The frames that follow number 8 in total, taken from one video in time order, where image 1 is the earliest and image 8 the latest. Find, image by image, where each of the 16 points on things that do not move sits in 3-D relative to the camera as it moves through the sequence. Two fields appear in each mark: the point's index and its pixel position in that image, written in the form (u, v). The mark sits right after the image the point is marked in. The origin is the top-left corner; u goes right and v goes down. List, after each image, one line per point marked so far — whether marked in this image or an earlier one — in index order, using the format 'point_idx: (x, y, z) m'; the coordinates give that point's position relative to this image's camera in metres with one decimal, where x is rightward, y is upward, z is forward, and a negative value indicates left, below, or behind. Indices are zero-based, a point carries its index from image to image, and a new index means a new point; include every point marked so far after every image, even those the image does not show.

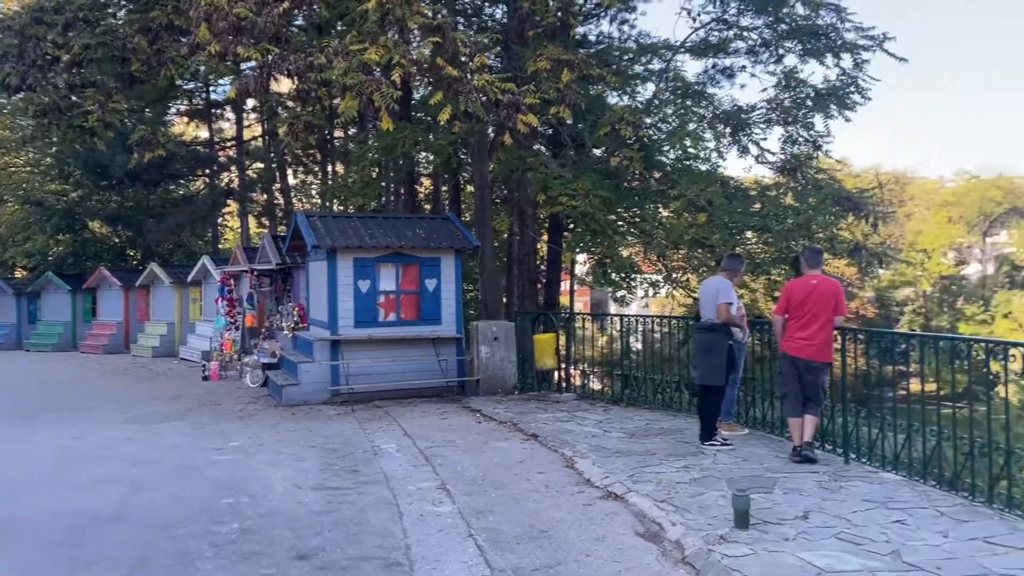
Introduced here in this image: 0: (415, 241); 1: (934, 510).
0: (-1.2, +0.6, +10.1) m
1: (+2.3, -1.2, +4.6) m
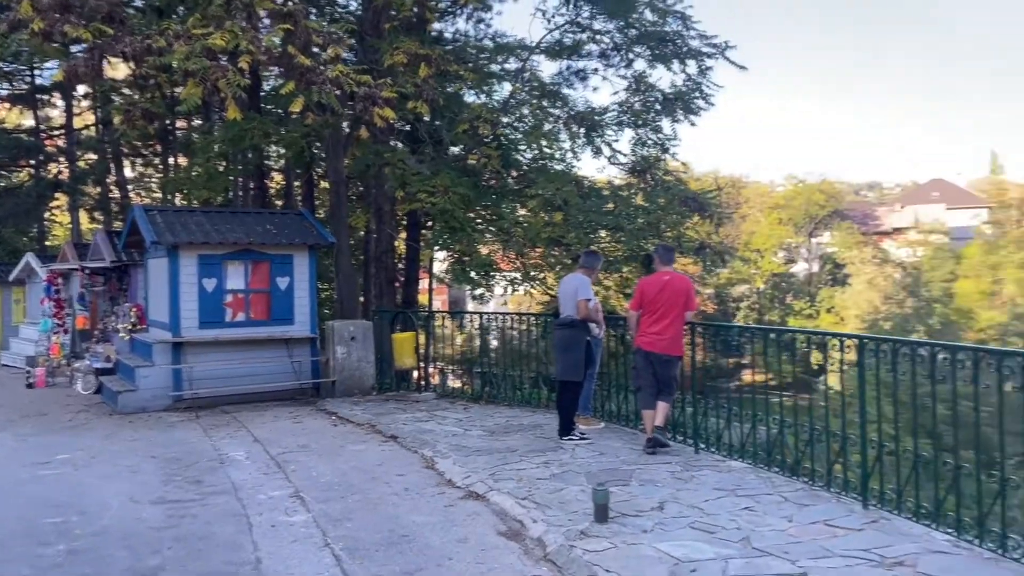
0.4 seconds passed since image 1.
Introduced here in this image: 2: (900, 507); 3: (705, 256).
0: (-2.9, +0.6, +9.6) m
1: (+1.6, -1.2, +4.9) m
2: (+2.0, -1.2, +4.3) m
3: (+2.7, +0.4, +11.5) m
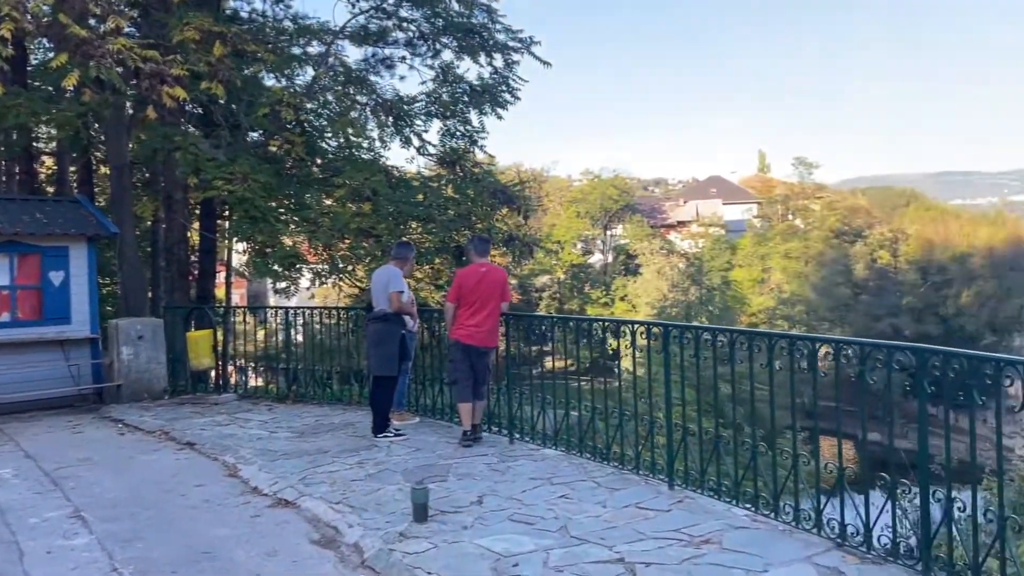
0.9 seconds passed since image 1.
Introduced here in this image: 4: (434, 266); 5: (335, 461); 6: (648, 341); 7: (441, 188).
0: (-4.9, +0.6, +8.5) m
1: (+0.5, -1.2, +5.0) m
2: (+1.1, -1.1, +4.6) m
3: (0.0, +0.6, +11.7) m
4: (-1.0, +0.3, +10.8) m
5: (-1.2, -1.2, +5.8) m
6: (+0.9, -0.3, +5.3) m
7: (-0.9, +1.3, +11.0) m
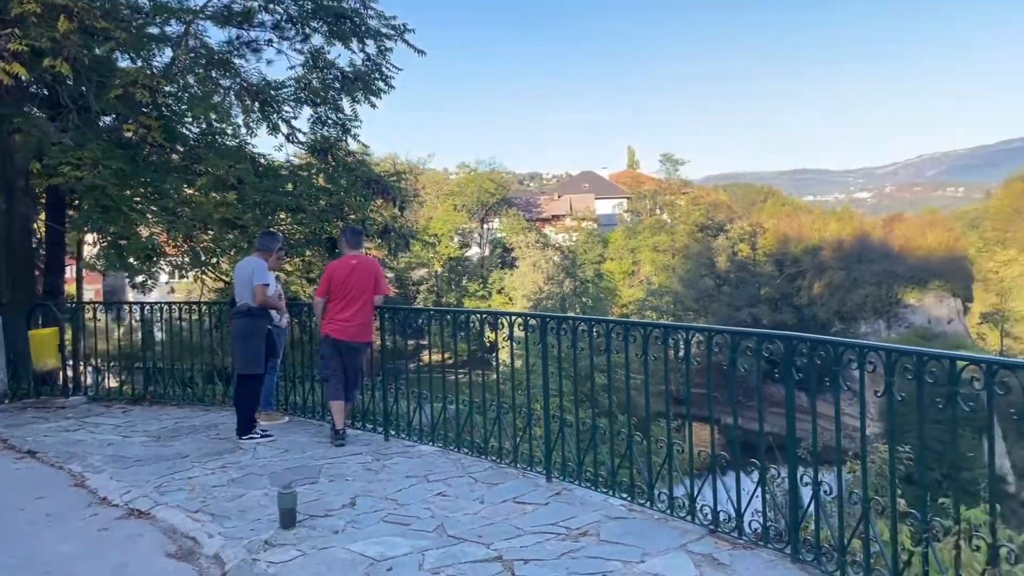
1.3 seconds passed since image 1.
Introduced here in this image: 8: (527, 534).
0: (-6.1, +0.7, +7.6) m
1: (-0.3, -1.1, +4.8) m
2: (+0.4, -1.0, +4.5) m
3: (-1.7, +0.7, +11.4) m
4: (-2.6, +0.4, +10.4) m
5: (-2.1, -1.2, +5.4) m
6: (+0.1, -0.3, +5.2) m
7: (-2.6, +1.4, +10.6) m
8: (+0.1, -1.1, +3.8) m
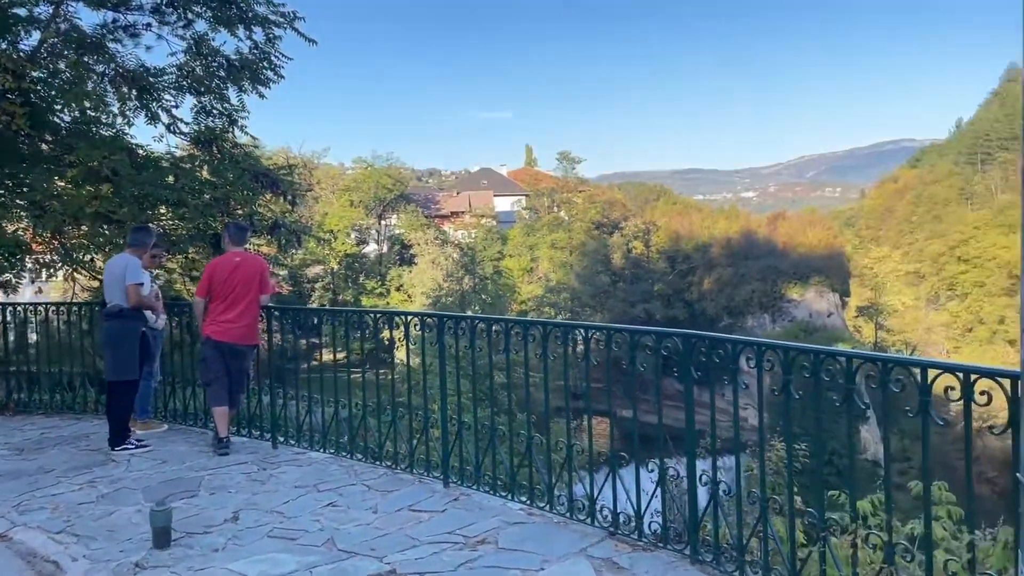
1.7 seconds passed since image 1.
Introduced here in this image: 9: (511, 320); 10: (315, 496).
0: (-7.0, +0.7, +6.6) m
1: (-0.8, -1.1, +4.6) m
2: (-0.2, -1.0, +4.4) m
3: (-3.1, +0.7, +11.0) m
4: (-3.9, +0.4, +9.9) m
5: (-2.7, -1.2, +5.0) m
6: (-0.6, -0.3, +5.0) m
7: (-3.8, +1.4, +10.1) m
8: (-0.4, -1.1, +3.6) m
9: (0.0, -0.2, +4.4) m
10: (-1.1, -1.1, +4.4) m
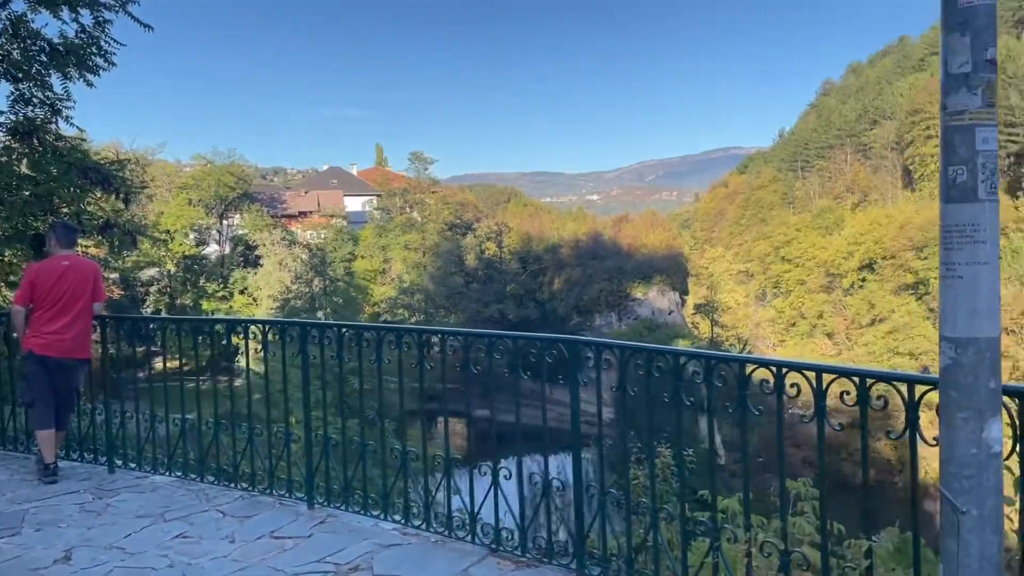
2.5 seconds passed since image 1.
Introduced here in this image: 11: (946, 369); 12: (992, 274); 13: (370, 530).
0: (-8.0, +0.6, +5.1) m
1: (-1.5, -1.1, +4.2) m
2: (-0.8, -1.1, +4.1) m
3: (-4.9, +0.6, +10.1) m
4: (-5.4, +0.3, +8.9) m
5: (-3.4, -1.2, +4.2) m
6: (-1.3, -0.3, +4.7) m
7: (-5.4, +1.4, +9.0) m
8: (-0.9, -1.1, +3.3) m
9: (-0.7, -0.2, +4.2) m
10: (-1.7, -1.1, +4.0) m
11: (+0.8, -0.2, +1.6) m
12: (+0.9, 0.0, +1.5) m
13: (-0.7, -1.1, +3.8) m
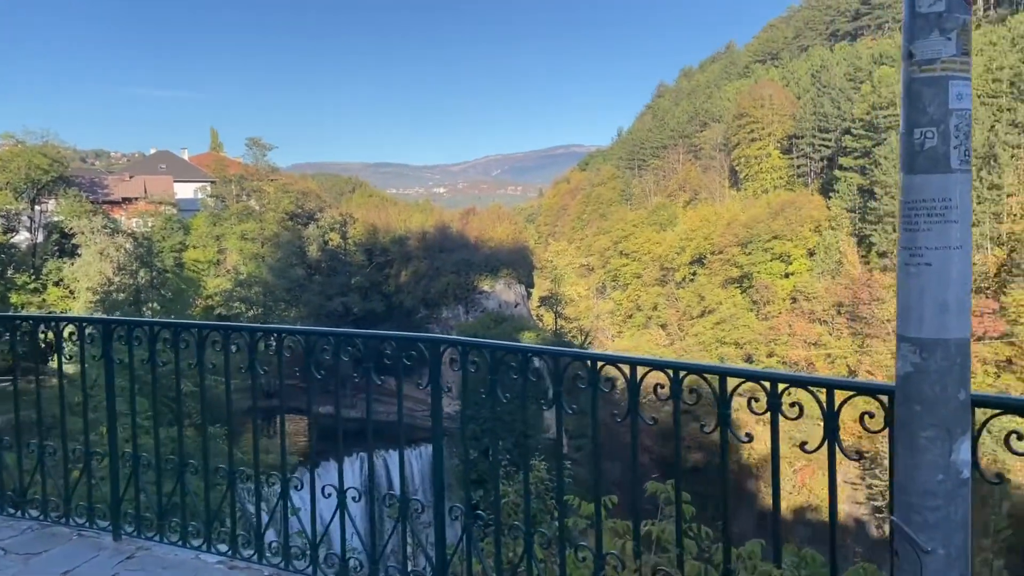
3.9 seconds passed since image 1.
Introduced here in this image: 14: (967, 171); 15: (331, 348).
0: (-8.7, +0.6, +3.1) m
1: (-2.2, -1.1, +3.5) m
2: (-1.5, -1.0, +3.5) m
3: (-6.5, +0.7, +8.6) m
4: (-6.9, +0.4, +7.3) m
5: (-4.0, -1.2, +3.1) m
6: (-2.1, -0.3, +3.9) m
7: (-6.9, +1.5, +7.5) m
8: (-1.4, -1.1, +2.7) m
9: (-1.3, -0.2, +3.6) m
10: (-2.3, -1.1, +3.2) m
11: (+0.6, -0.1, +1.3) m
12: (+0.7, 0.0, +1.2) m
13: (-1.3, -1.1, +3.2) m
14: (+0.7, +0.2, +1.2) m
15: (-0.7, -0.2, +3.2) m
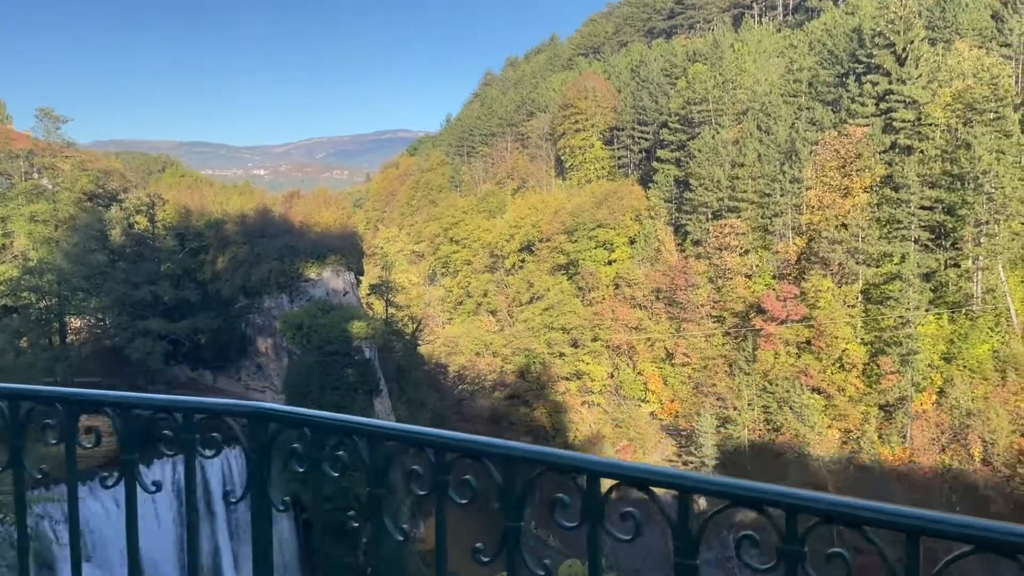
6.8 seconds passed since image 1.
0: (-8.8, +0.6, +0.3) m
1: (-2.5, -1.1, +2.0) m
2: (-1.9, -1.0, +2.2) m
3: (-7.9, +0.8, +6.1) m
4: (-7.9, +0.4, +4.8) m
5: (-4.3, -1.2, +1.3) m
6: (-2.5, -0.2, +2.5) m
7: (-8.0, +1.5, +4.9) m
8: (-1.6, -1.1, +1.4) m
9: (-1.7, -0.2, +2.3) m
10: (-2.6, -1.1, +1.8) m
11: (+0.6, -0.2, +0.5) m
12: (+0.7, 0.0, +0.4) m
13: (-1.6, -1.1, +2.0) m
14: (+0.7, +0.2, +0.4) m
15: (-1.0, -0.2, +2.0) m
